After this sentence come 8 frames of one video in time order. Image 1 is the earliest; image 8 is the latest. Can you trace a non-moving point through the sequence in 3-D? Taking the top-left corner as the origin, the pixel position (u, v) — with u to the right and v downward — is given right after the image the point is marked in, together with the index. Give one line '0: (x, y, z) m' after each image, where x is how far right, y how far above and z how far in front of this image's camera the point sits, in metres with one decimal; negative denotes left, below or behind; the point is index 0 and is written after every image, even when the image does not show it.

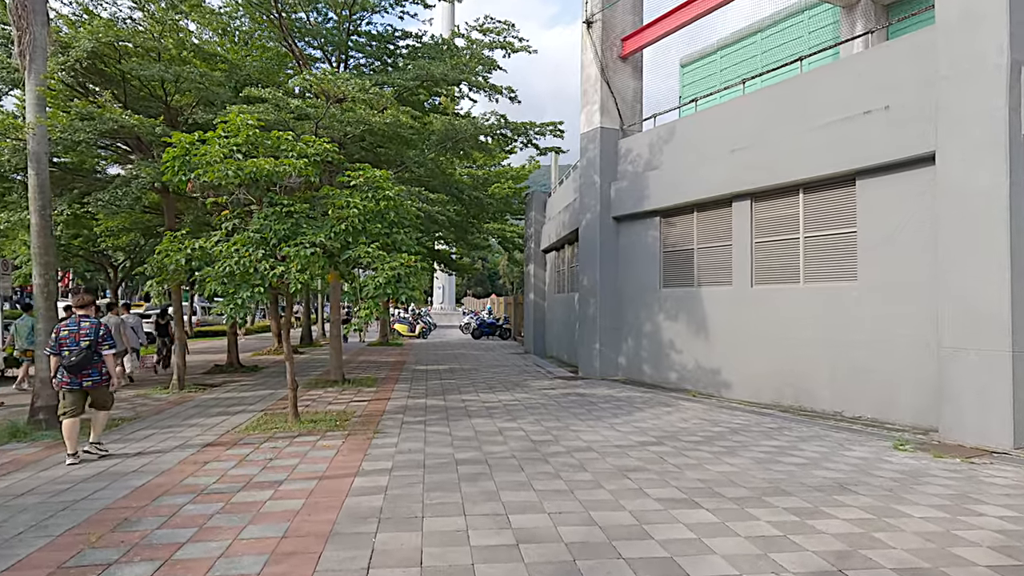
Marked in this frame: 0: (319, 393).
0: (-3.4, -1.9, +12.0) m
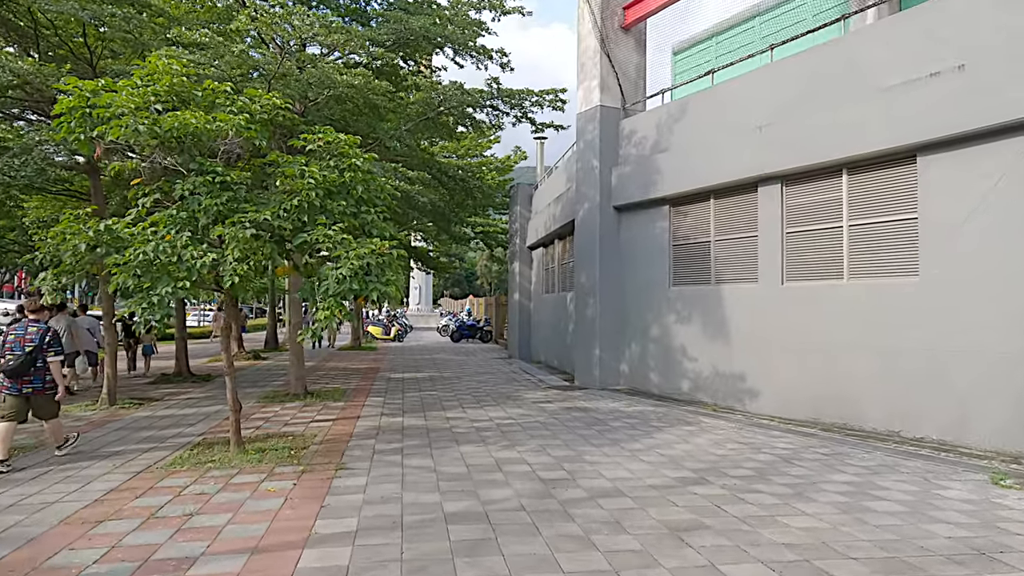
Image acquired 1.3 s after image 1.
0: (-3.6, -1.8, +10.1) m
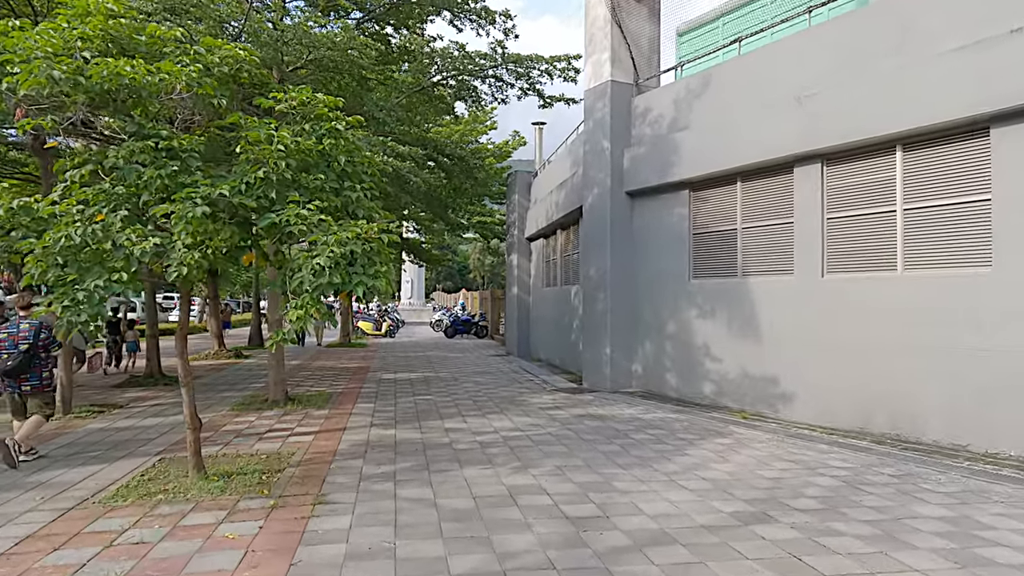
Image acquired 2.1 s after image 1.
0: (-3.5, -1.7, +9.0) m
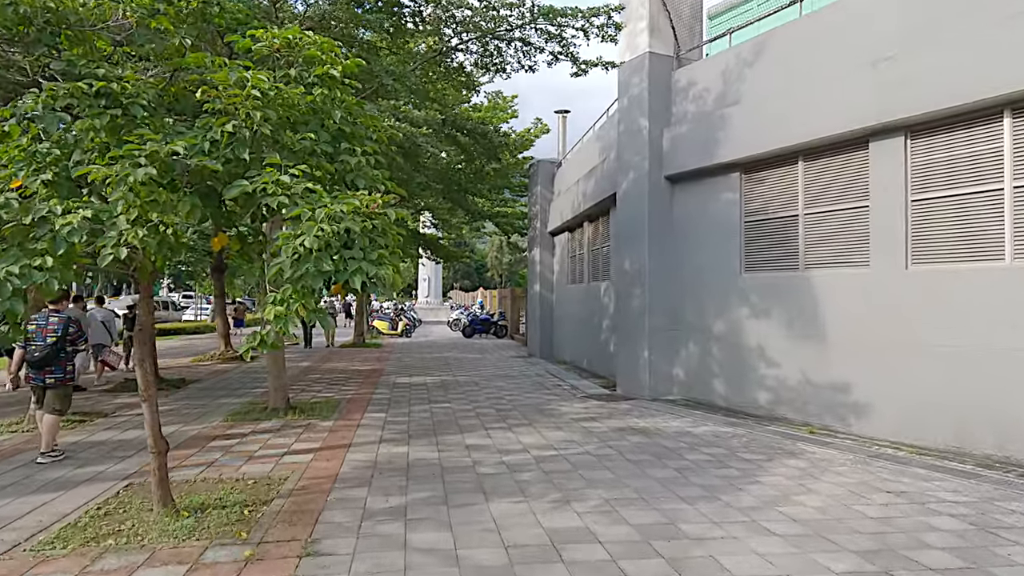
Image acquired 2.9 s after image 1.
0: (-3.1, -1.7, +7.9) m
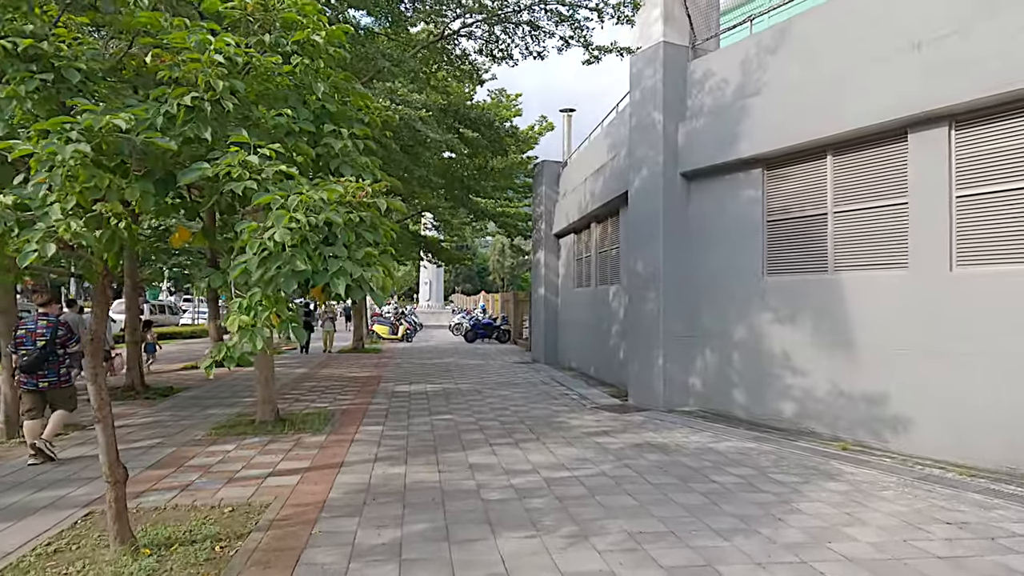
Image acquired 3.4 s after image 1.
0: (-3.0, -1.7, +7.2) m
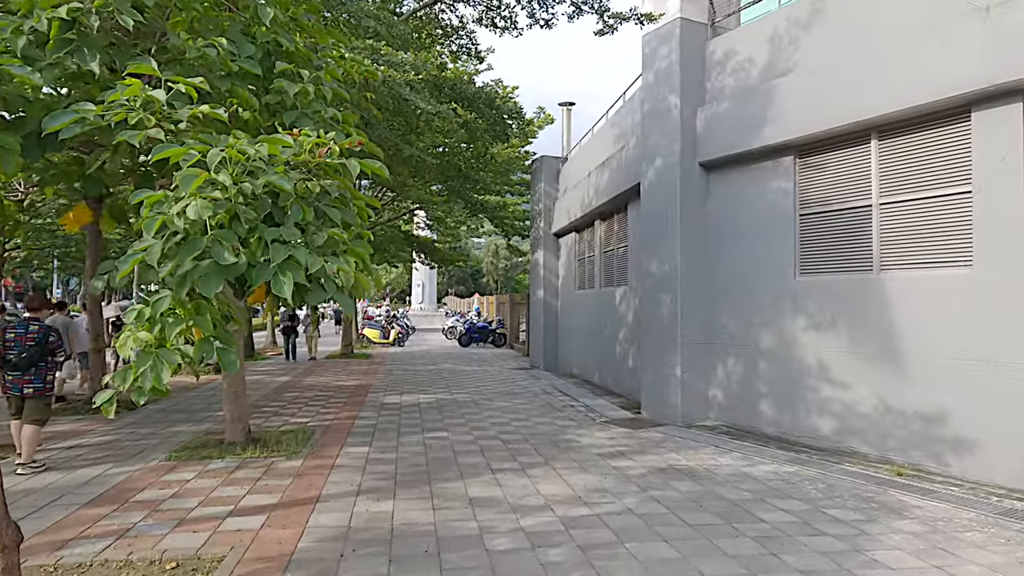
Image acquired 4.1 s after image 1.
0: (-3.0, -1.7, +6.2) m
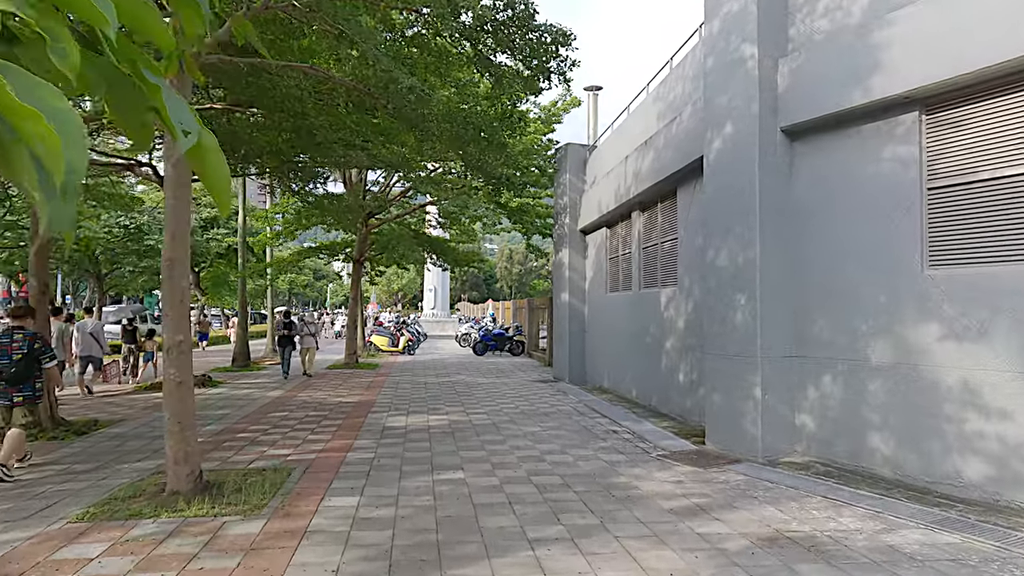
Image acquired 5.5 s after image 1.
0: (-2.7, -1.7, +4.3) m
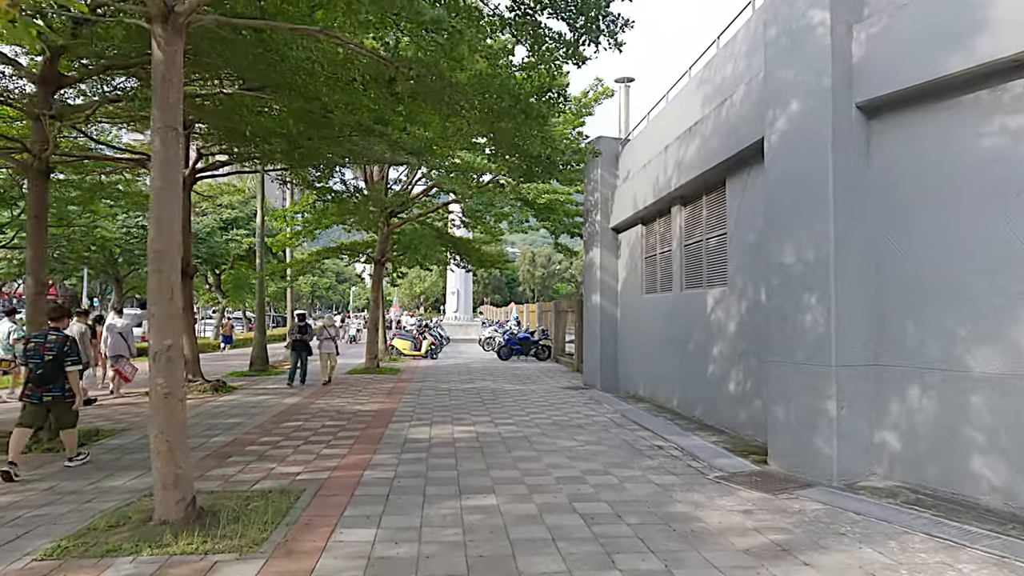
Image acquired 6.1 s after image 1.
0: (-2.4, -1.7, +3.6) m
